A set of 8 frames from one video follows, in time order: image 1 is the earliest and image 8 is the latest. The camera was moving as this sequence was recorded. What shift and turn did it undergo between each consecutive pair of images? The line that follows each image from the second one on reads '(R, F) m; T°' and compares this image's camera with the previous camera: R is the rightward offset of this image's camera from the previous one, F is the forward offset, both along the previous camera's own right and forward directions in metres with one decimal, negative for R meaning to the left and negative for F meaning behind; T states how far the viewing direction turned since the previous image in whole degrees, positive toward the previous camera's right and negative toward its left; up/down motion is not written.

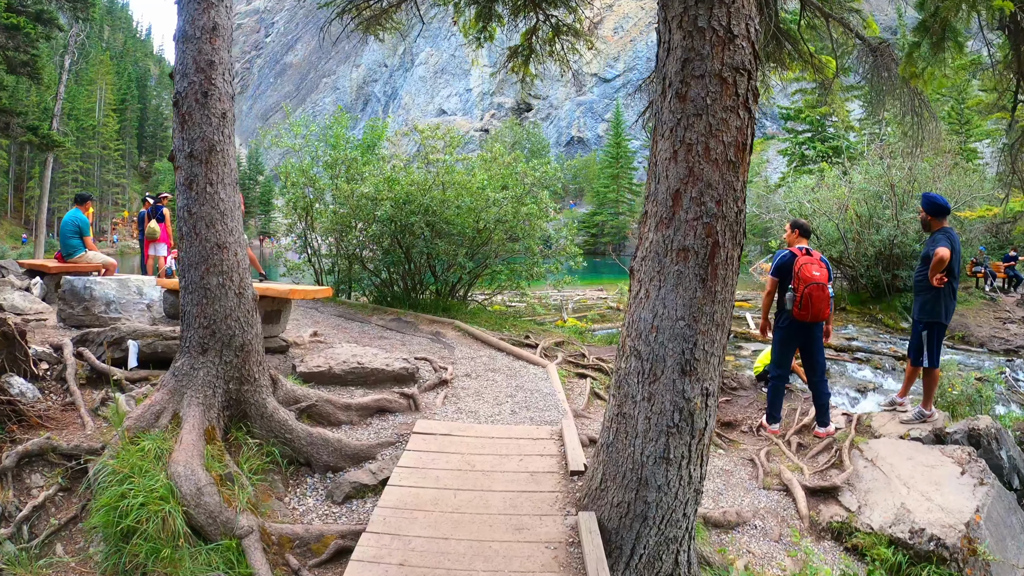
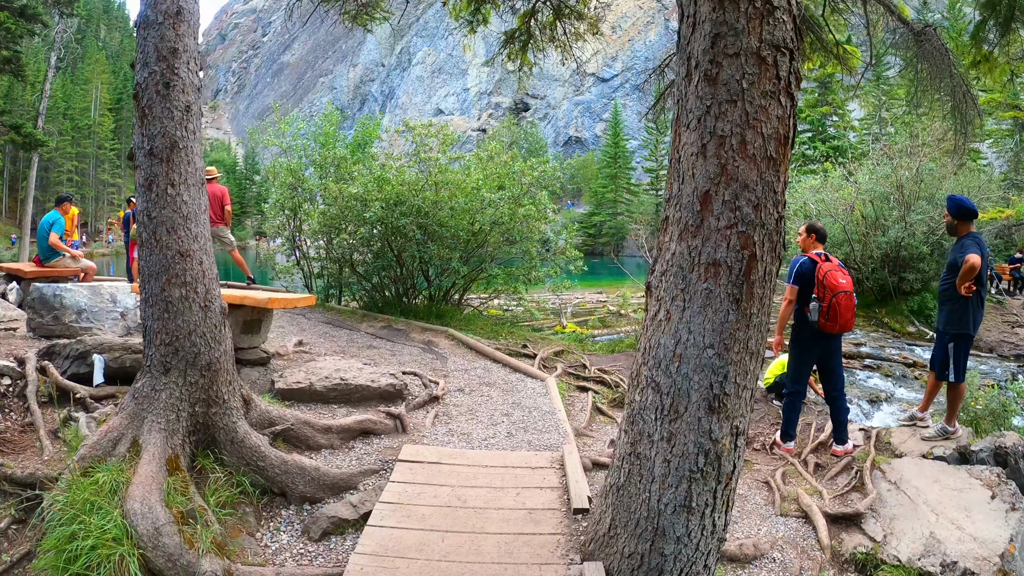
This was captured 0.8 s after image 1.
(0.0, +0.5) m; 0°
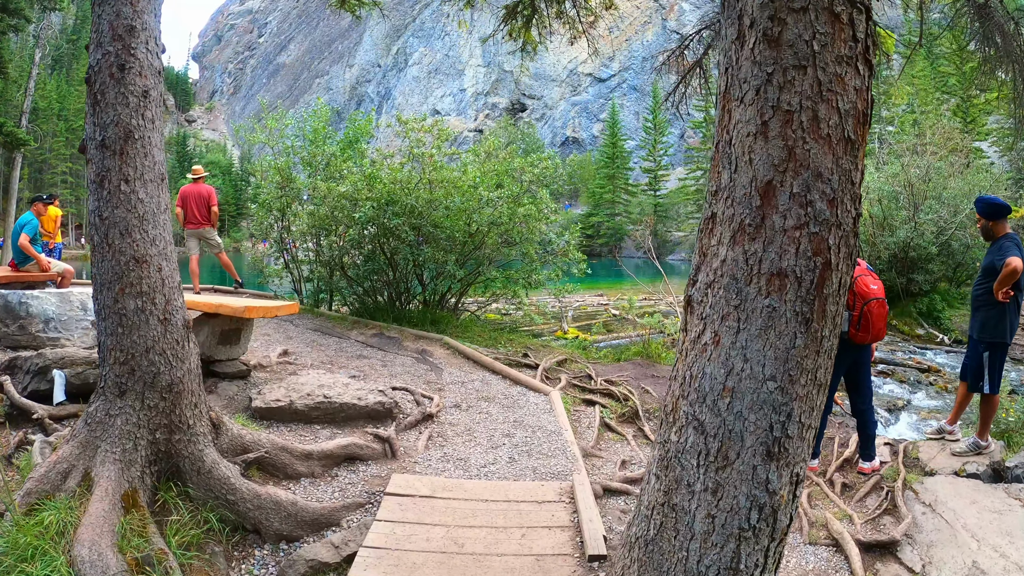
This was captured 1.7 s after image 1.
(0.0, +0.5) m; 0°
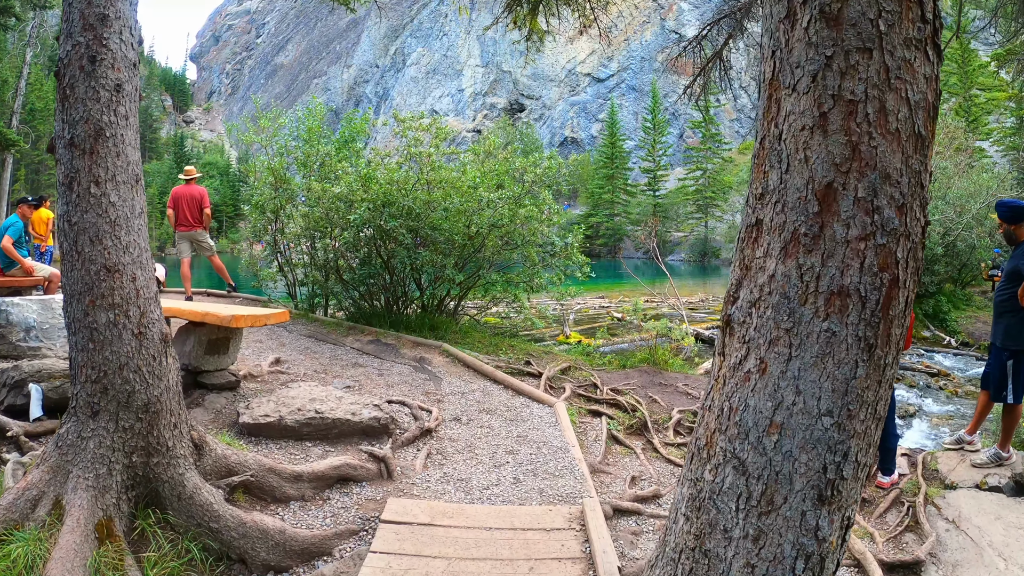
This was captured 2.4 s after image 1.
(0.0, +0.3) m; 0°
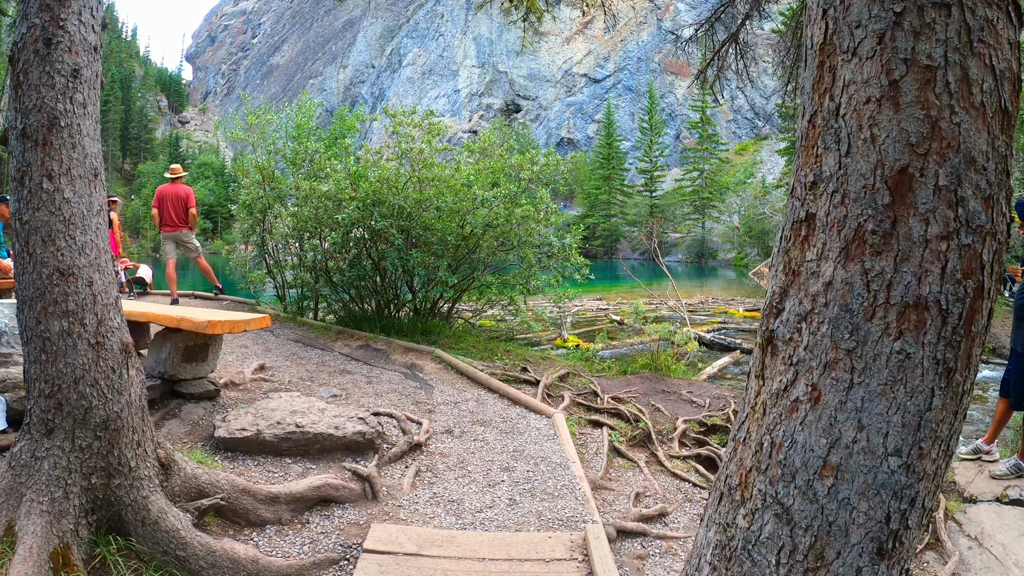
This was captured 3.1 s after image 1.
(0.0, +0.3) m; 0°
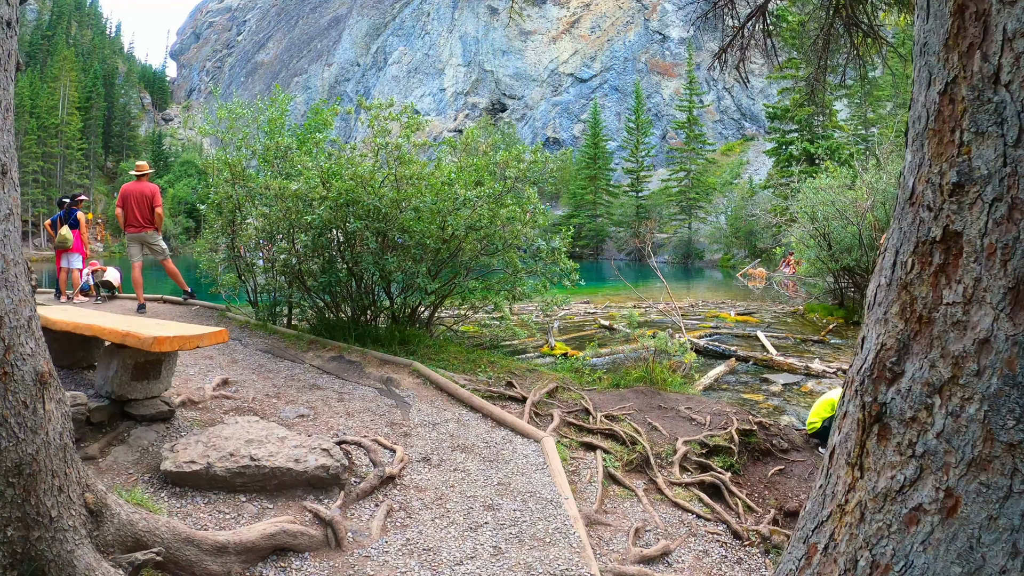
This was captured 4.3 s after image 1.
(0.0, +0.5) m; +1°
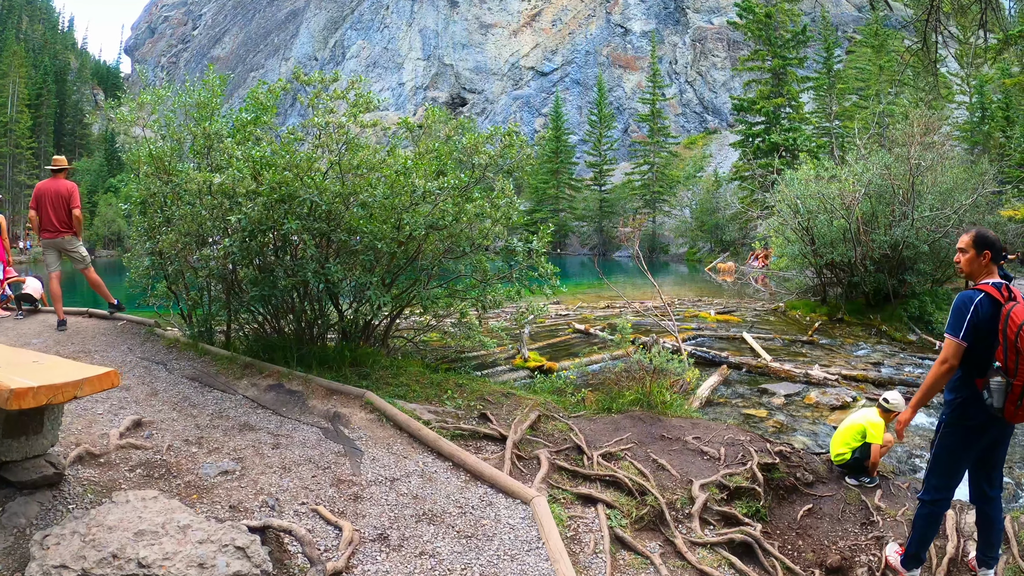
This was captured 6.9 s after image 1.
(-0.1, +1.0) m; +3°
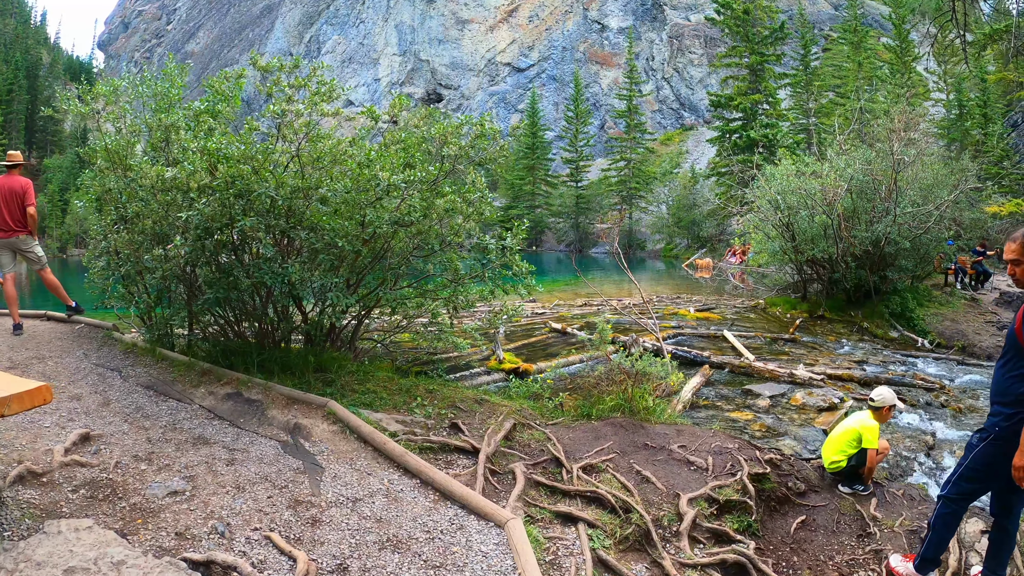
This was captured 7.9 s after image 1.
(0.0, +0.3) m; +2°
